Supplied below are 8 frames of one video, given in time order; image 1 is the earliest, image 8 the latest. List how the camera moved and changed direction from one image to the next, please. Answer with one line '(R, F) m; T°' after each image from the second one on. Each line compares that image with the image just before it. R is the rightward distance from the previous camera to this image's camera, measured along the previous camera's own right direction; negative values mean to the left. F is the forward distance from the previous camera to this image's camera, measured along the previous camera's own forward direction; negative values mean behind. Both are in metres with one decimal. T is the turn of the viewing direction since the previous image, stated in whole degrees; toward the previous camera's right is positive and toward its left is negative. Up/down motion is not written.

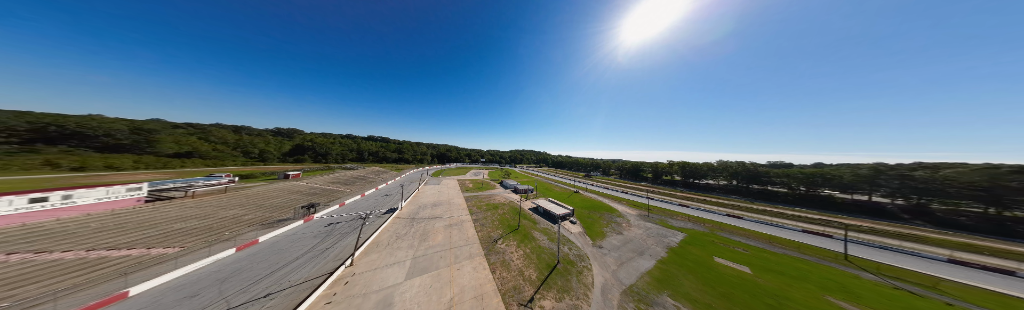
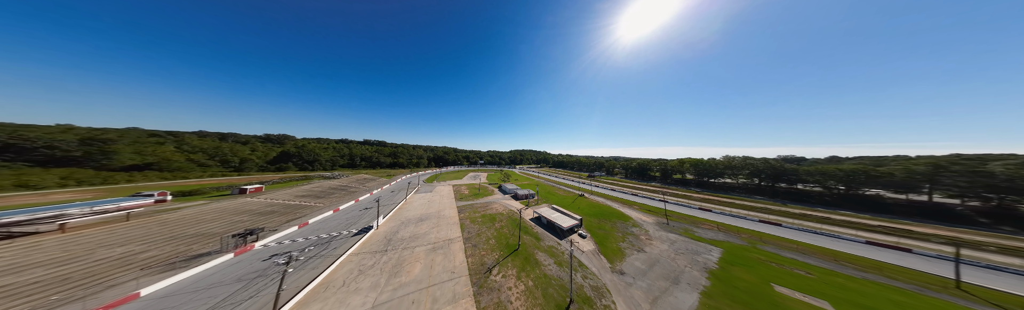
(+0.5, +3.6) m; 0°
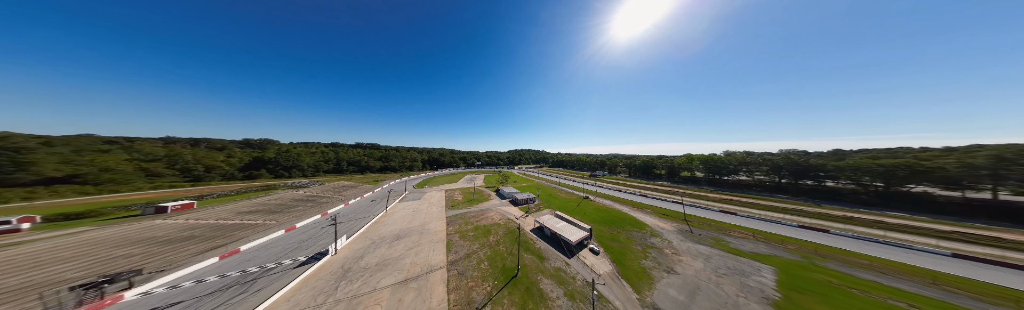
(+0.4, +3.8) m; 0°
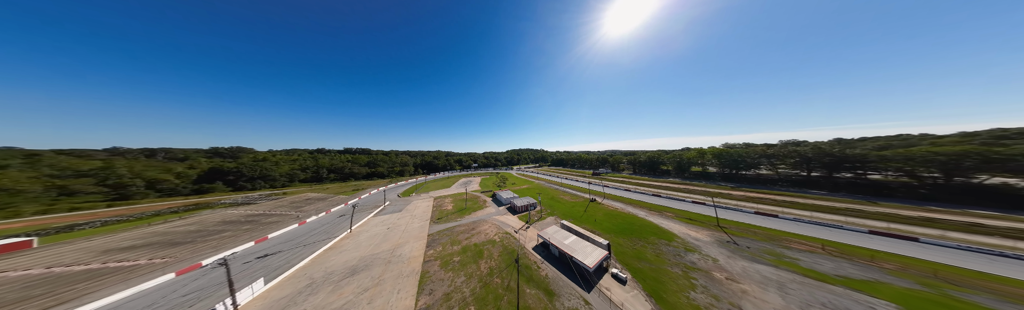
(+0.5, +4.7) m; +1°
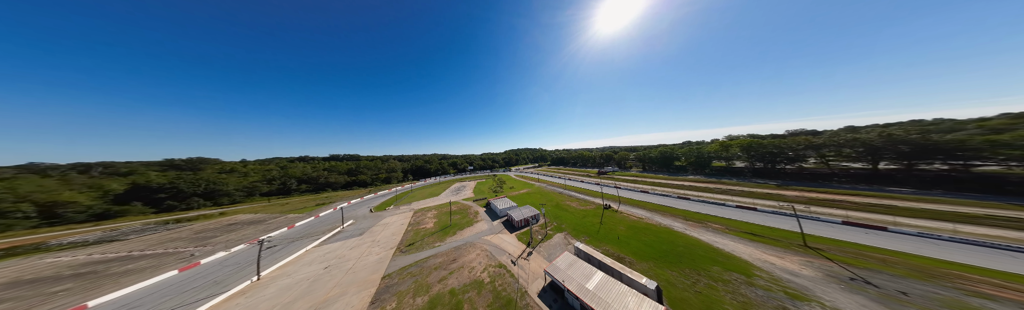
(+0.9, +6.5) m; 0°
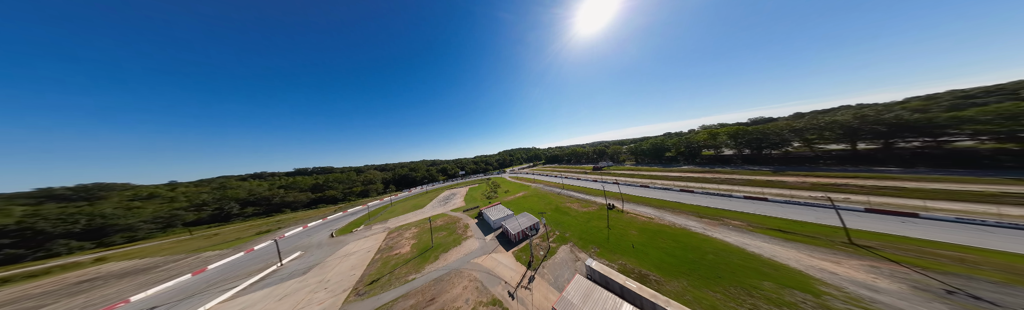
(0.0, +3.9) m; +4°
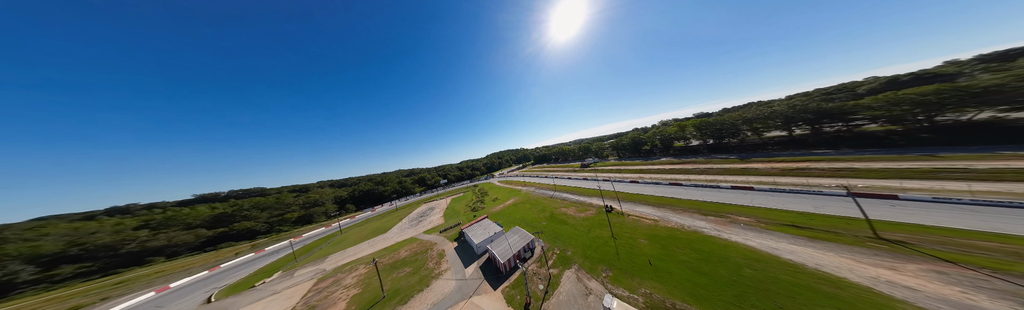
(-0.1, +5.2) m; +7°
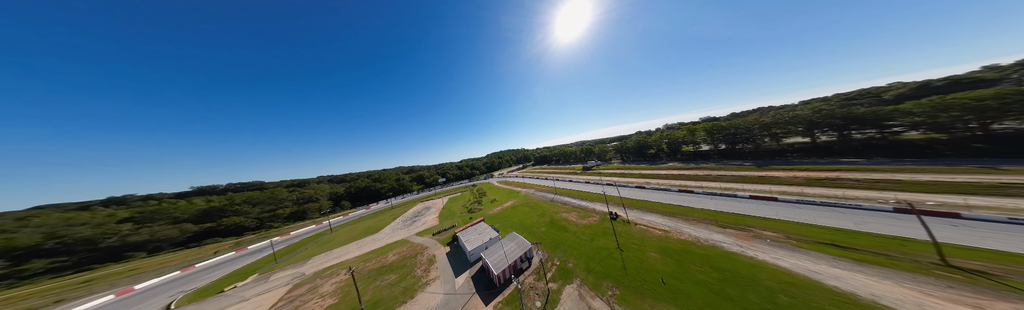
(+0.4, +1.6) m; -1°
